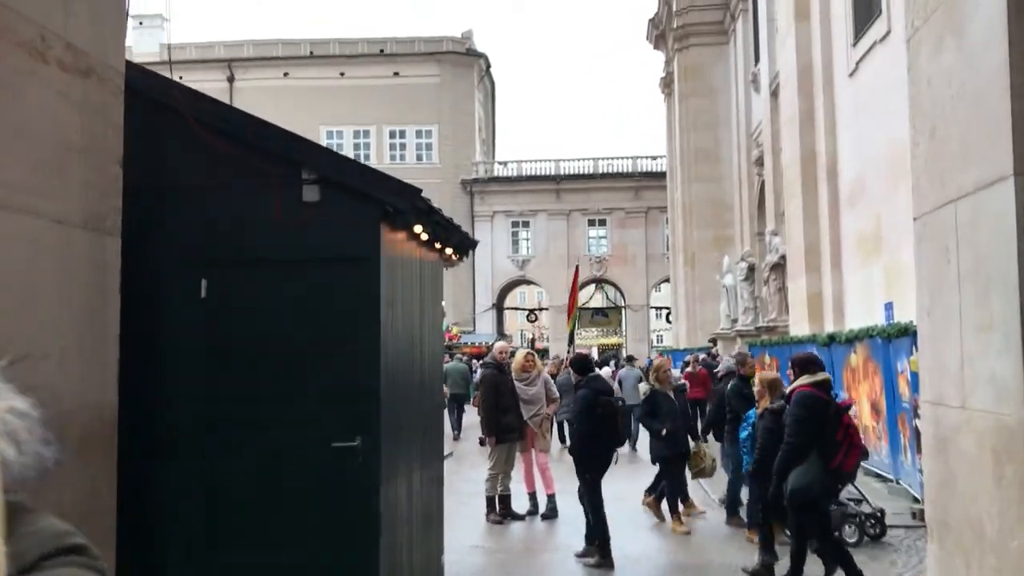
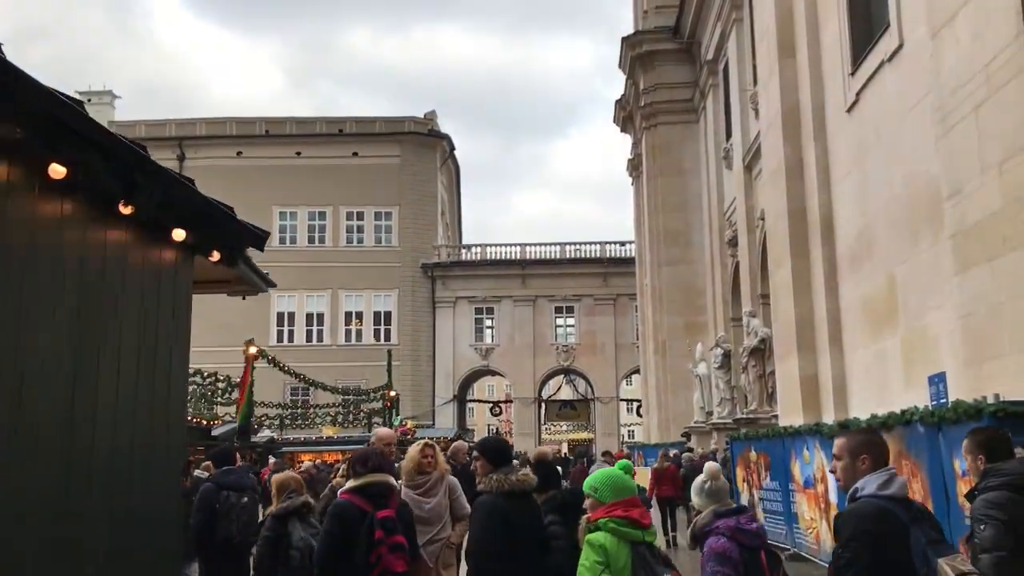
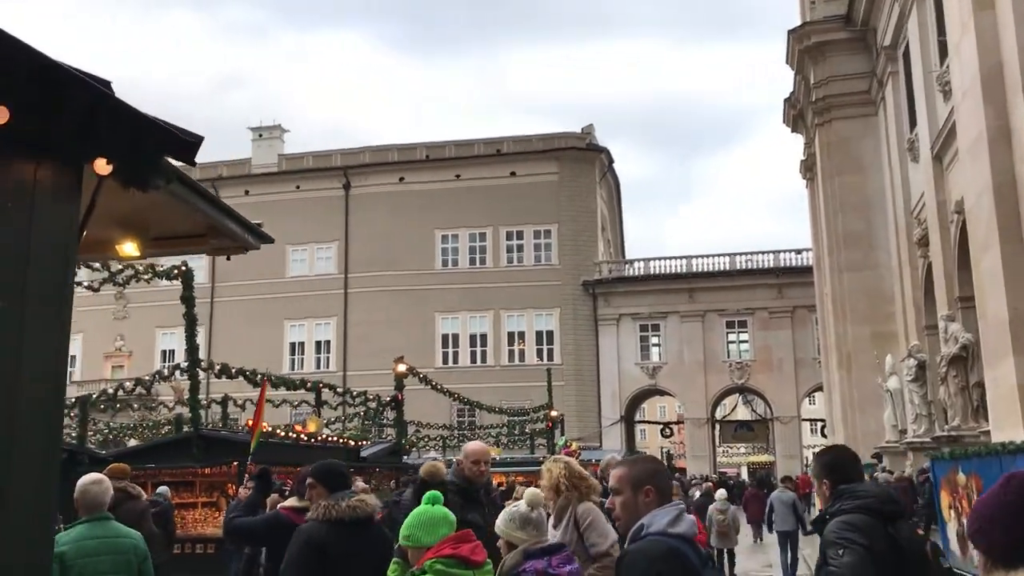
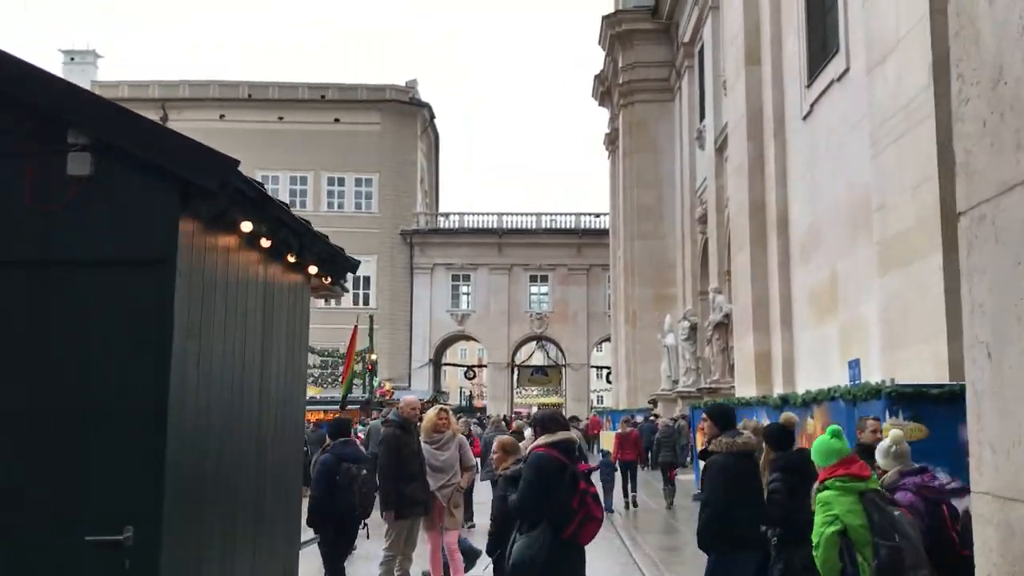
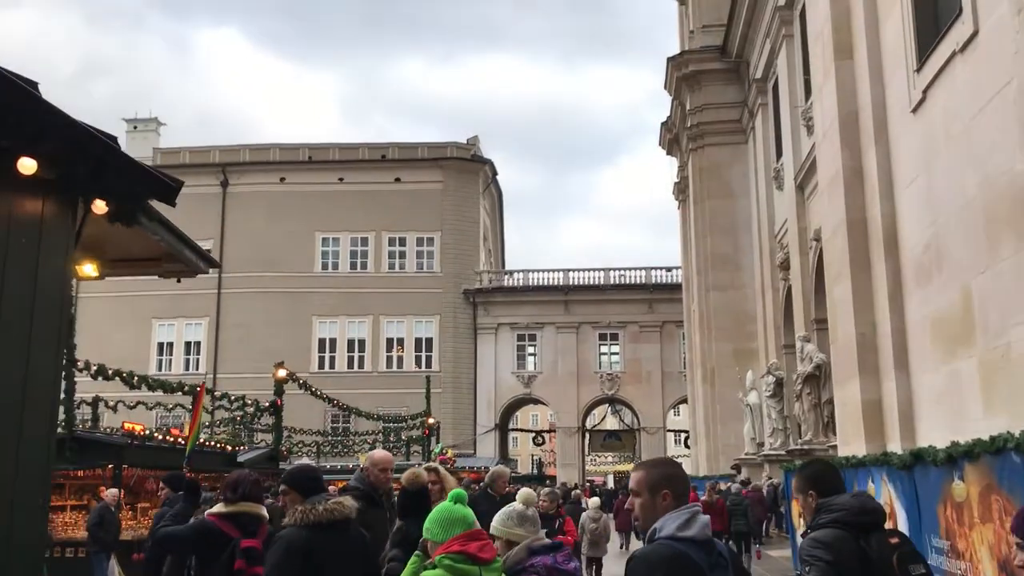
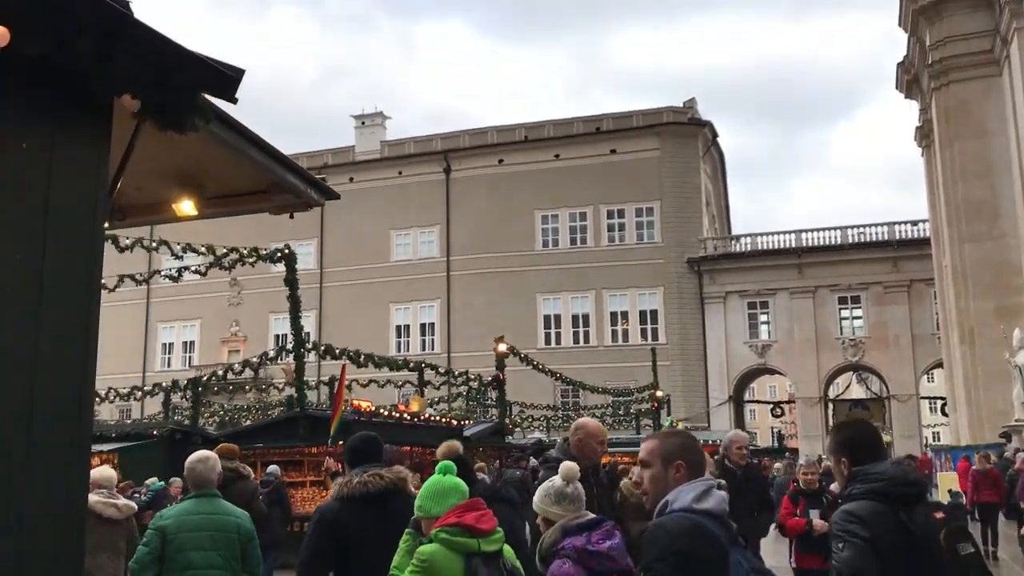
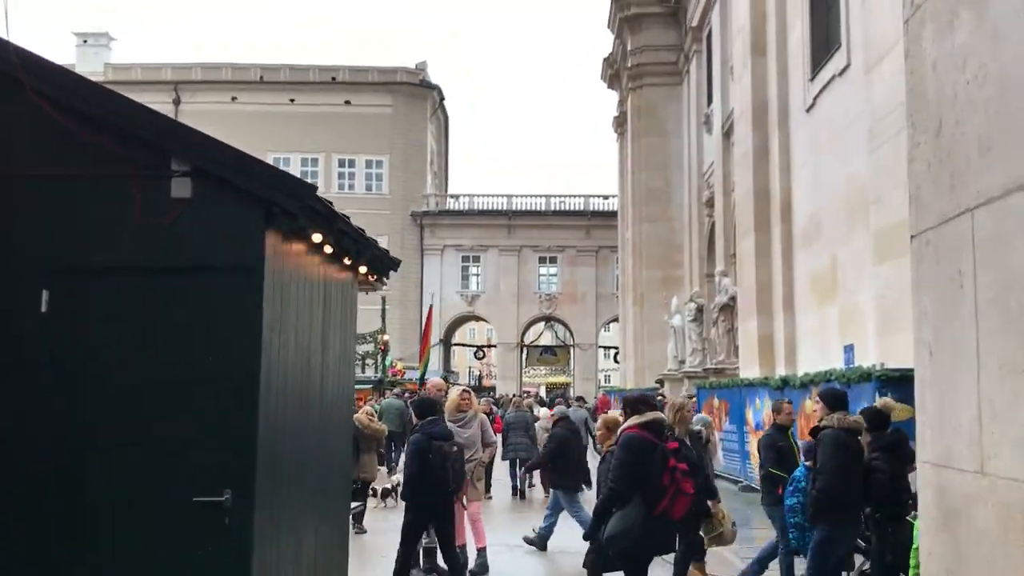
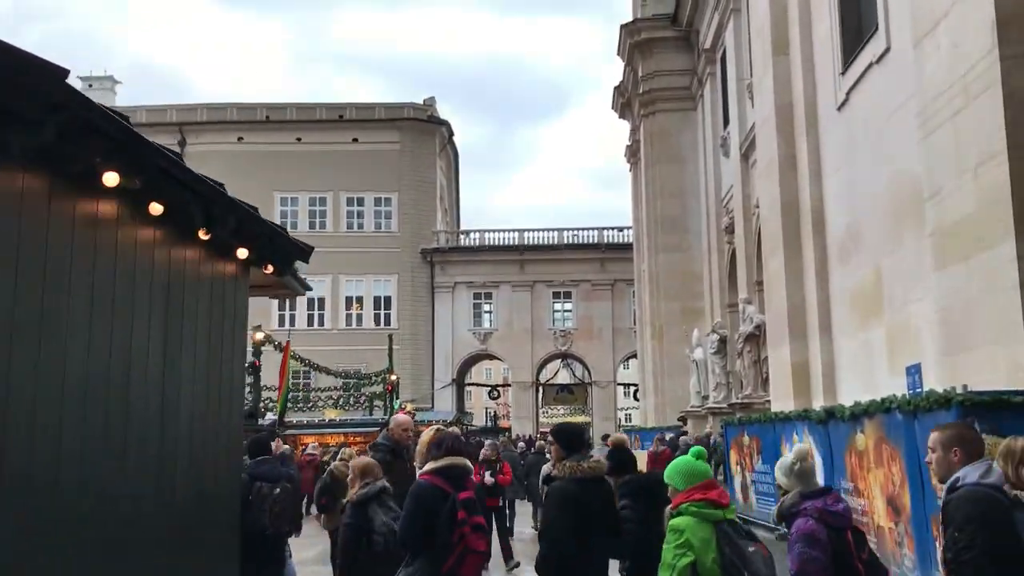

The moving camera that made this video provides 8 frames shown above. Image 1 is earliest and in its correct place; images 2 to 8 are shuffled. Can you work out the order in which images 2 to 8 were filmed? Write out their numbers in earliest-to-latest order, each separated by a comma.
7, 4, 8, 2, 5, 3, 6
